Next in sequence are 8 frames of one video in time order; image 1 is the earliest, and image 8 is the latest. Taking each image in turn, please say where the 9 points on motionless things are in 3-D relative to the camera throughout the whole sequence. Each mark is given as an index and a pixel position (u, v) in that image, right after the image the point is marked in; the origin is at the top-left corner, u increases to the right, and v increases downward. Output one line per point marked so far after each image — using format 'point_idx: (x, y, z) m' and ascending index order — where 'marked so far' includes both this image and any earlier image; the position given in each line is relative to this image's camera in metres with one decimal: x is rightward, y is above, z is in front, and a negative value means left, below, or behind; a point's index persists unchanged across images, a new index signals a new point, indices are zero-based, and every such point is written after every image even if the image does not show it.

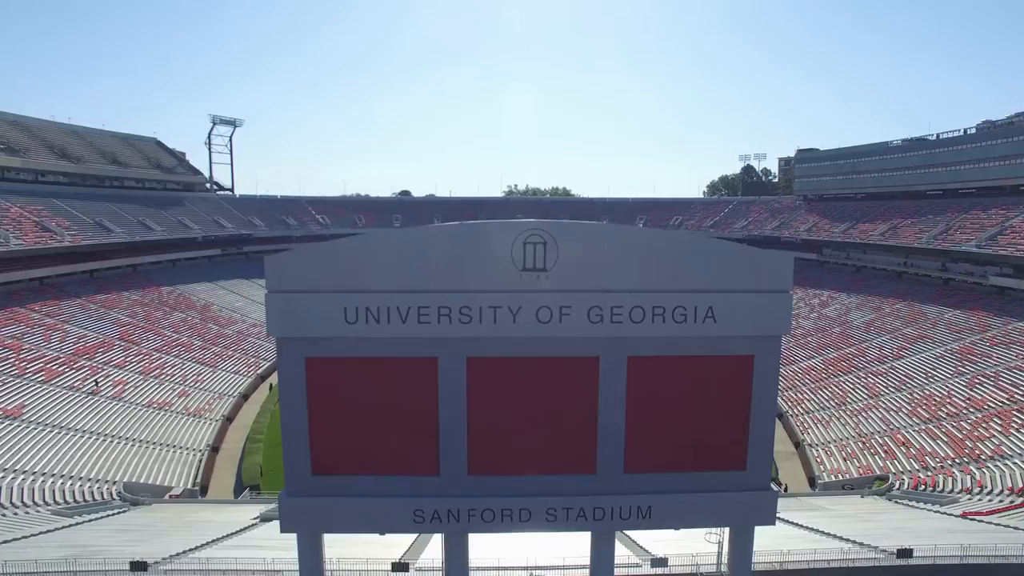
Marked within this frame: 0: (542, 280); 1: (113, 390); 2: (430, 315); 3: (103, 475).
0: (+0.3, 0.0, +4.7) m
1: (-11.3, -2.9, +15.7) m
2: (-0.7, -0.3, +4.8) m
3: (-8.4, -3.9, +11.3) m
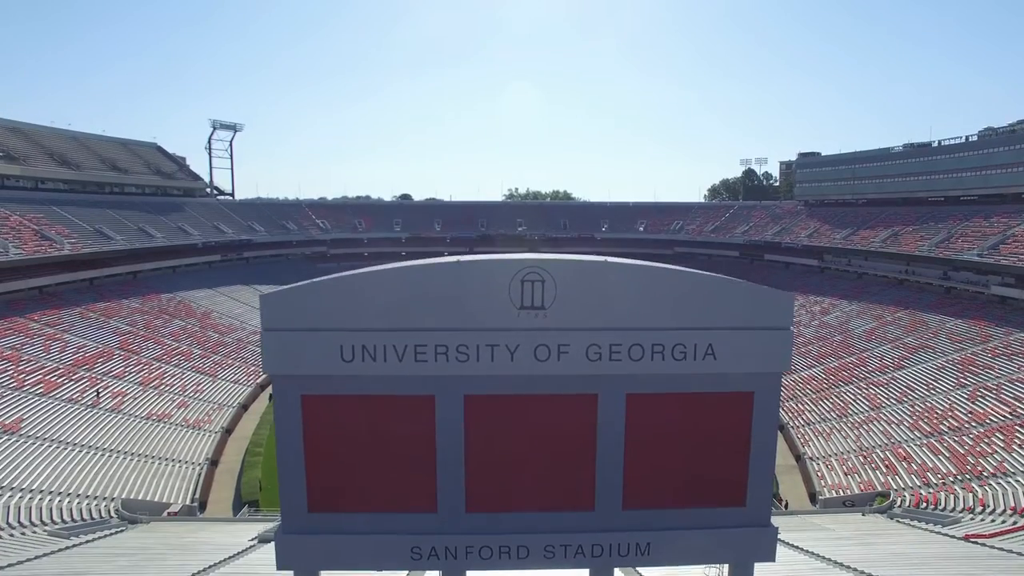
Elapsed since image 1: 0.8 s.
0: (+0.2, -0.3, +4.7) m
1: (-11.3, -3.2, +15.7) m
2: (-0.7, -0.6, +4.7) m
3: (-8.4, -4.2, +11.3) m
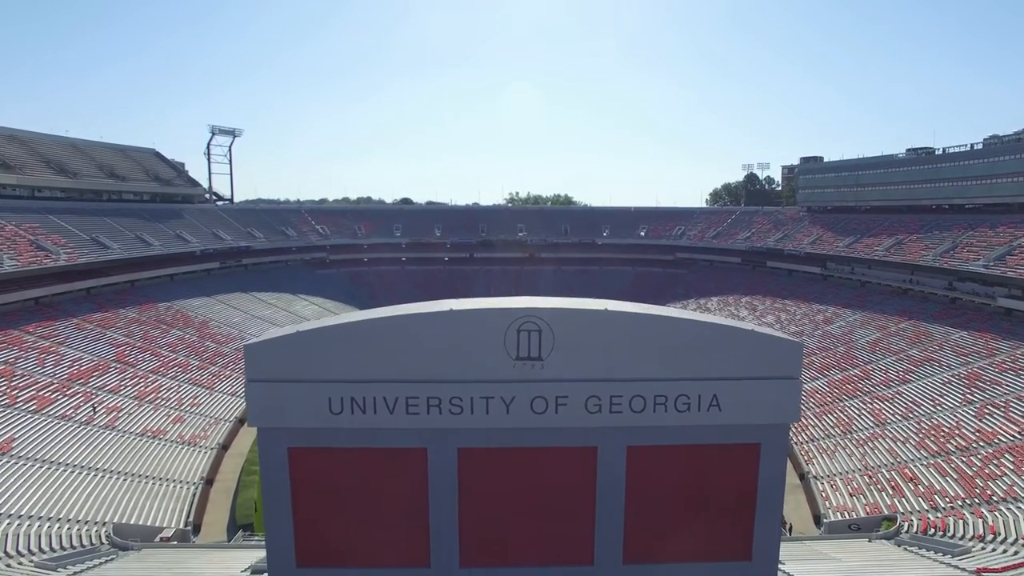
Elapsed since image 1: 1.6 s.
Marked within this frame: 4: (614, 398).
0: (+0.2, -0.7, +4.5) m
1: (-11.3, -3.6, +15.5) m
2: (-0.8, -1.0, +4.5) m
3: (-8.4, -4.6, +11.1) m
4: (+0.8, -0.9, +4.6) m
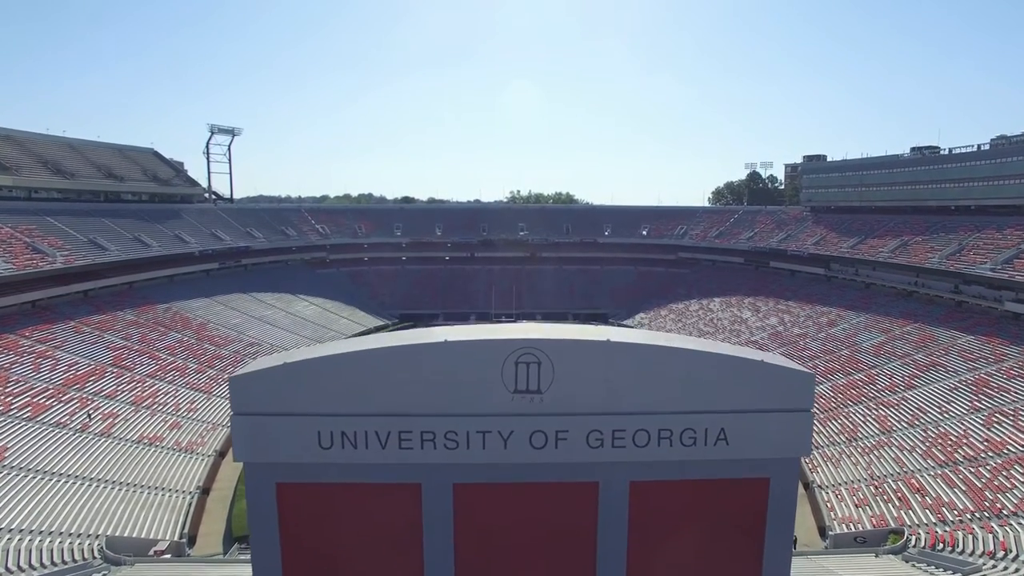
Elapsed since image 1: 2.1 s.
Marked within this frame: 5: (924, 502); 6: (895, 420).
0: (+0.2, -0.9, +4.2) m
1: (-11.3, -3.8, +15.3) m
2: (-0.8, -1.2, +4.3) m
3: (-8.4, -4.8, +10.9) m
4: (+0.8, -1.1, +4.3) m
5: (+8.8, -4.6, +12.0) m
6: (+11.1, -3.8, +16.1) m
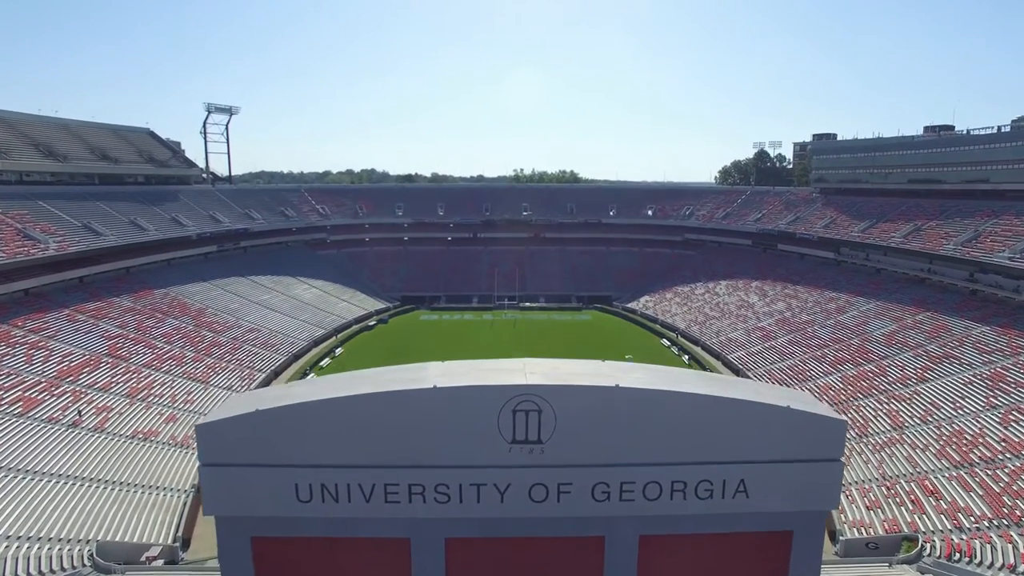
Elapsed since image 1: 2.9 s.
0: (+0.2, -1.1, +3.8) m
1: (-11.2, -3.5, +15.0) m
2: (-0.8, -1.4, +3.8) m
3: (-8.4, -4.7, +10.7) m
4: (+0.8, -1.4, +3.9) m
5: (+8.9, -4.6, +11.6) m
6: (+11.2, -3.6, +15.7) m
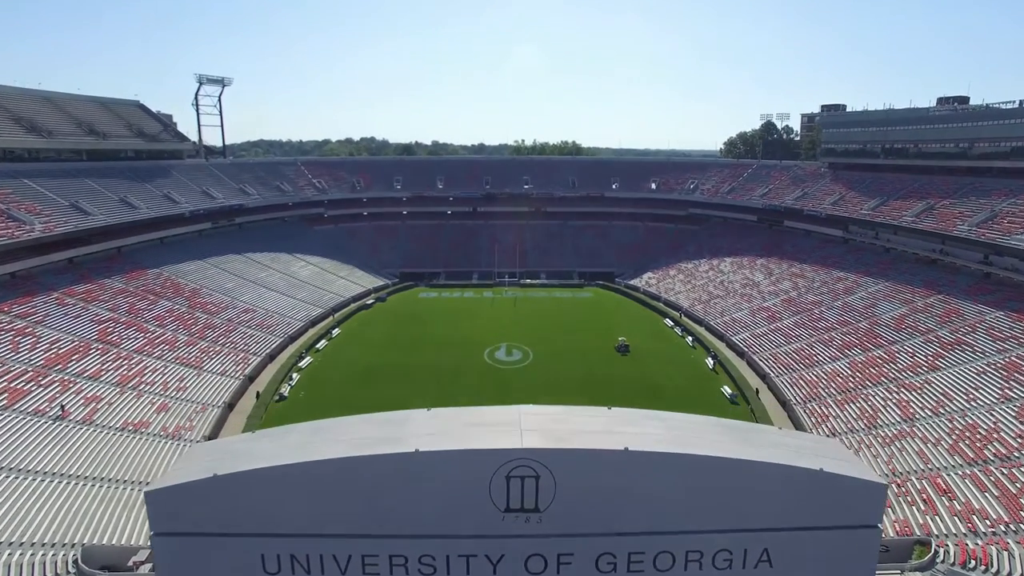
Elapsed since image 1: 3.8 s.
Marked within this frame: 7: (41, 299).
0: (+0.1, -1.4, +3.2) m
1: (-11.2, -3.2, +14.6) m
2: (-0.8, -1.7, +3.3) m
3: (-8.4, -4.6, +10.3) m
4: (+0.8, -1.6, +3.3) m
5: (+8.9, -4.4, +11.2) m
6: (+11.1, -3.2, +15.3) m
7: (-16.7, -0.4, +19.7) m
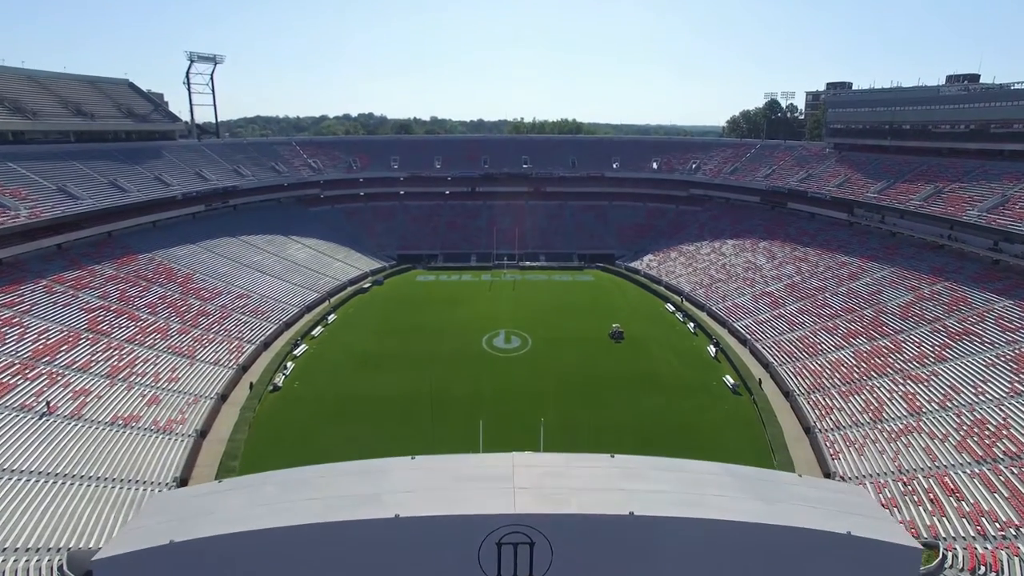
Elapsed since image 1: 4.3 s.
0: (+0.1, -1.6, +2.9) m
1: (-11.3, -3.0, +14.3) m
2: (-0.9, -1.9, +3.0) m
3: (-8.5, -4.6, +10.1) m
4: (+0.7, -1.9, +3.0) m
5: (+8.8, -4.3, +10.9) m
6: (+11.1, -3.0, +14.9) m
7: (-16.8, 0.0, +19.3) m
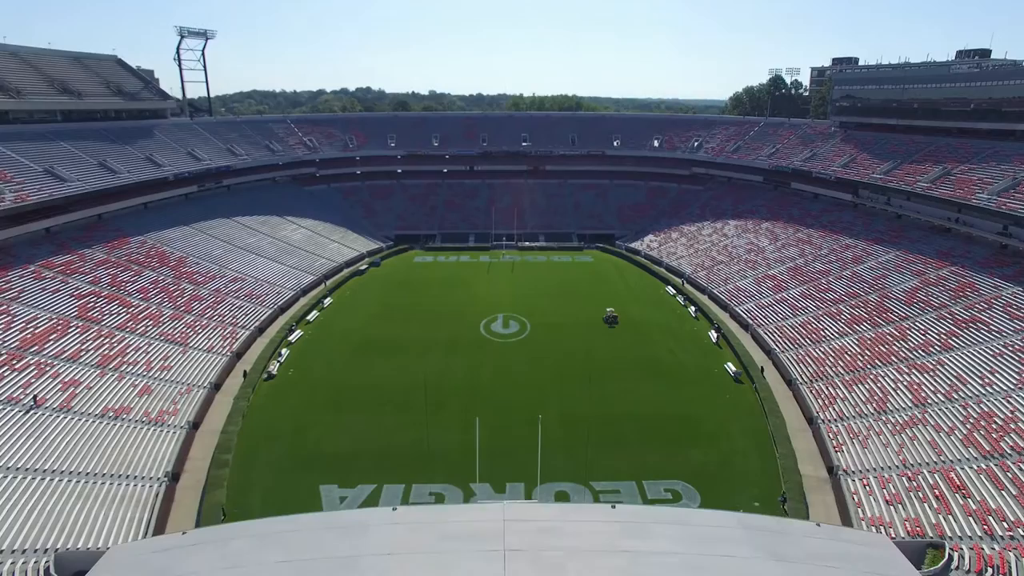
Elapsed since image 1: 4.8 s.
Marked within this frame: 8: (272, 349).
0: (0.0, -1.8, +2.5) m
1: (-11.3, -2.7, +14.0) m
2: (-0.9, -2.1, +2.7) m
3: (-8.5, -4.5, +9.8) m
4: (+0.7, -2.1, +2.7) m
5: (+8.8, -4.2, +10.7) m
6: (+11.0, -2.7, +14.7) m
7: (-16.8, +0.5, +18.9) m
8: (-8.5, -2.2, +19.8) m
